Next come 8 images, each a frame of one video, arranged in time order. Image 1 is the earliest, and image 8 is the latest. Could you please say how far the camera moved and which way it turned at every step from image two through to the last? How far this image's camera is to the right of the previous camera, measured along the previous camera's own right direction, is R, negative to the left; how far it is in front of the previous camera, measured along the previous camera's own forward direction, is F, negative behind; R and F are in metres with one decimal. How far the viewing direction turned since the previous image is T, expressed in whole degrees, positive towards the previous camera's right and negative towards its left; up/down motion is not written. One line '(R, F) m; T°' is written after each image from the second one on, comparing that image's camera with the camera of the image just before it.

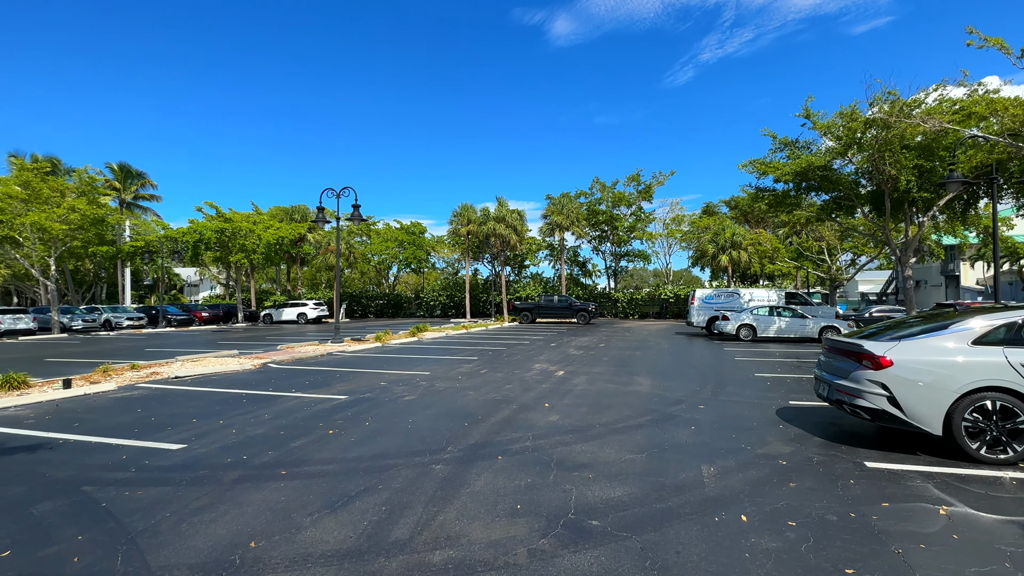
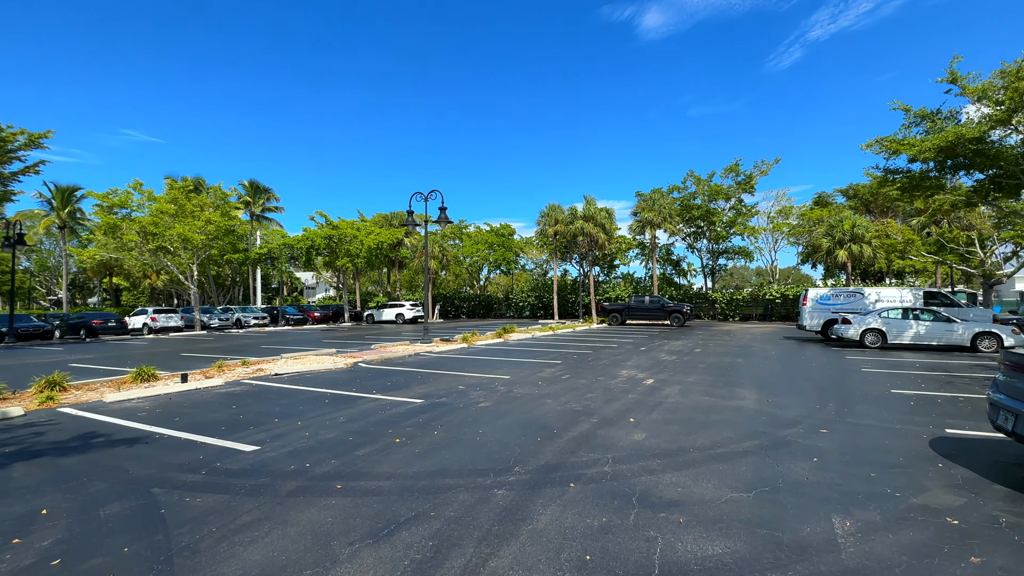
(+0.1, +0.5) m; -11°
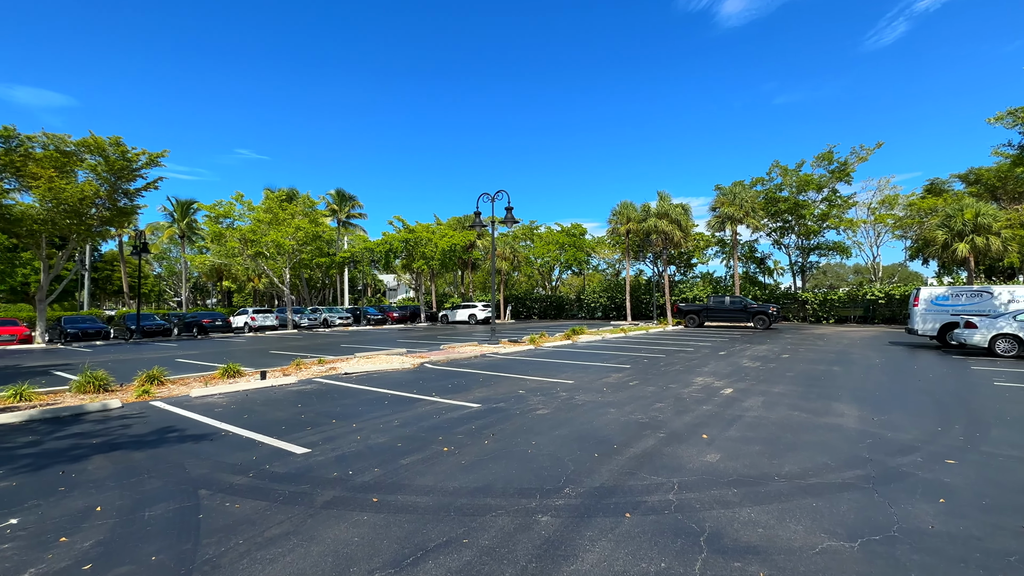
(+0.2, +0.4) m; -9°
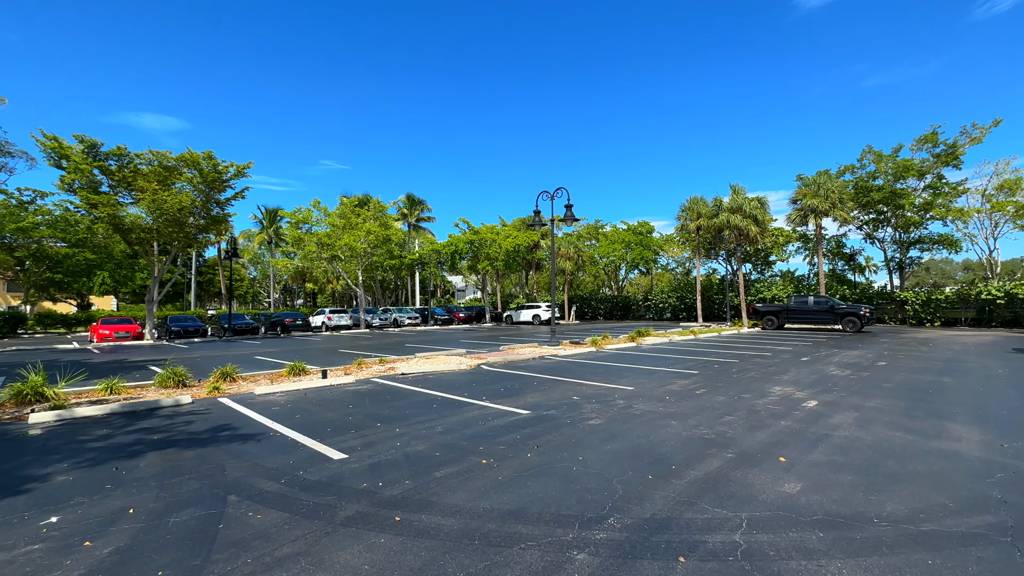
(+0.2, +0.4) m; -8°
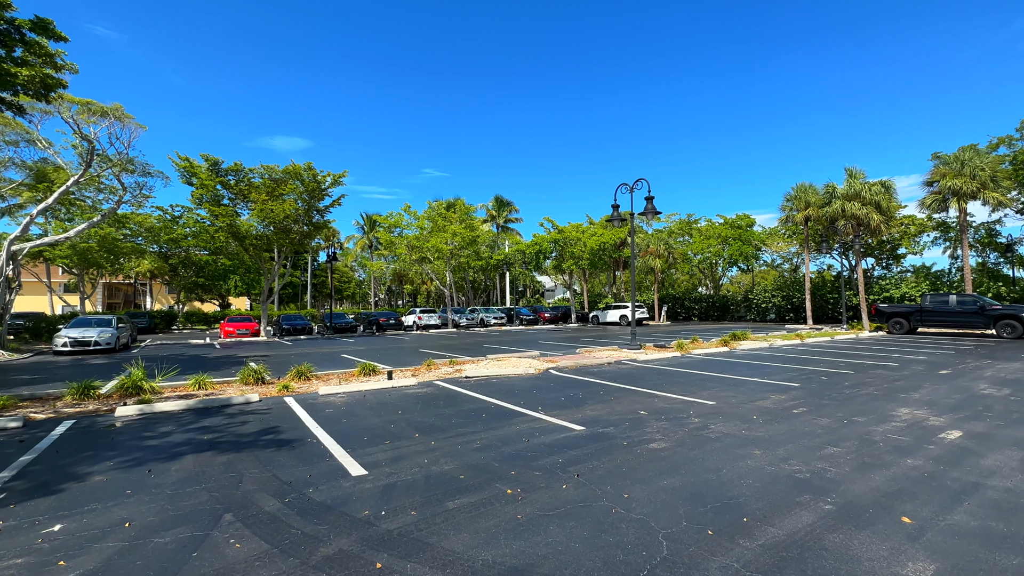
(+0.4, +0.7) m; -11°
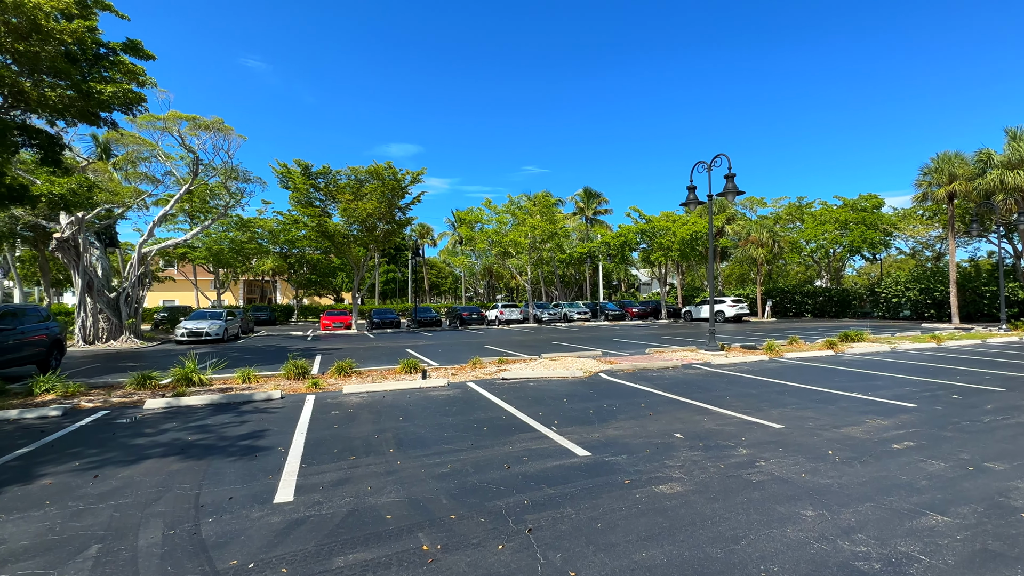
(+1.0, +1.0) m; -12°
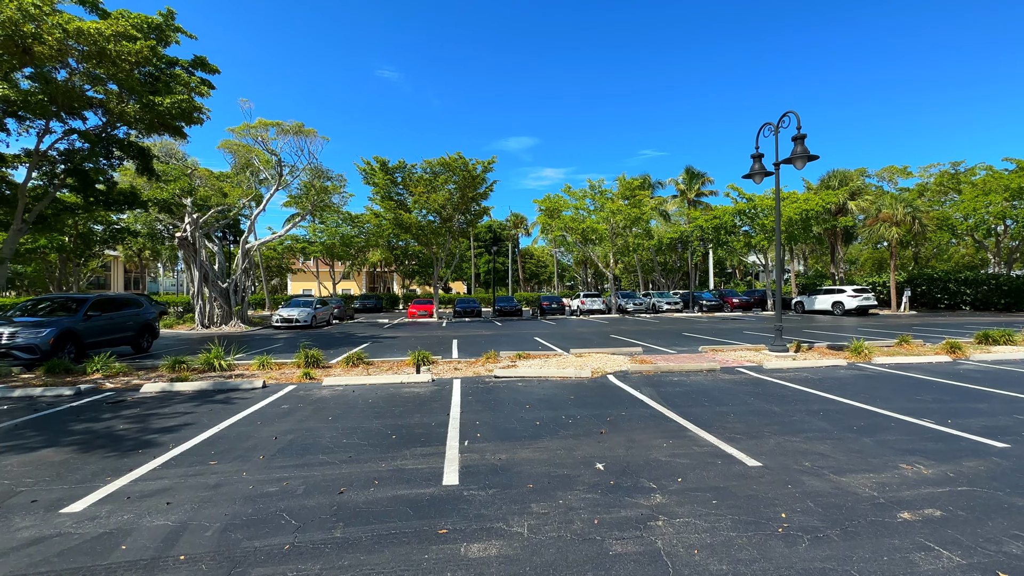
(+1.9, +1.1) m; -13°
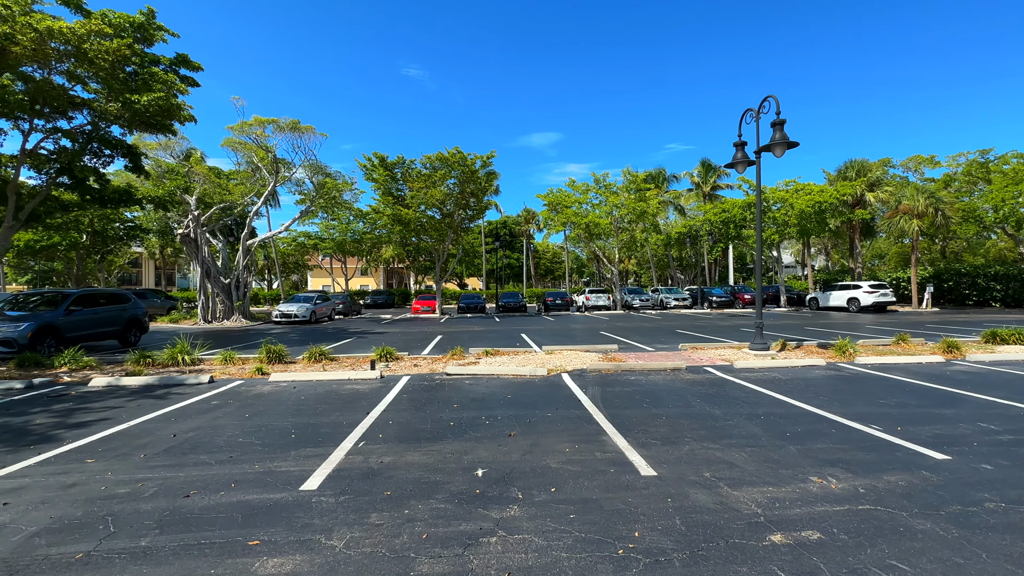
(+1.1, +0.3) m; -3°
